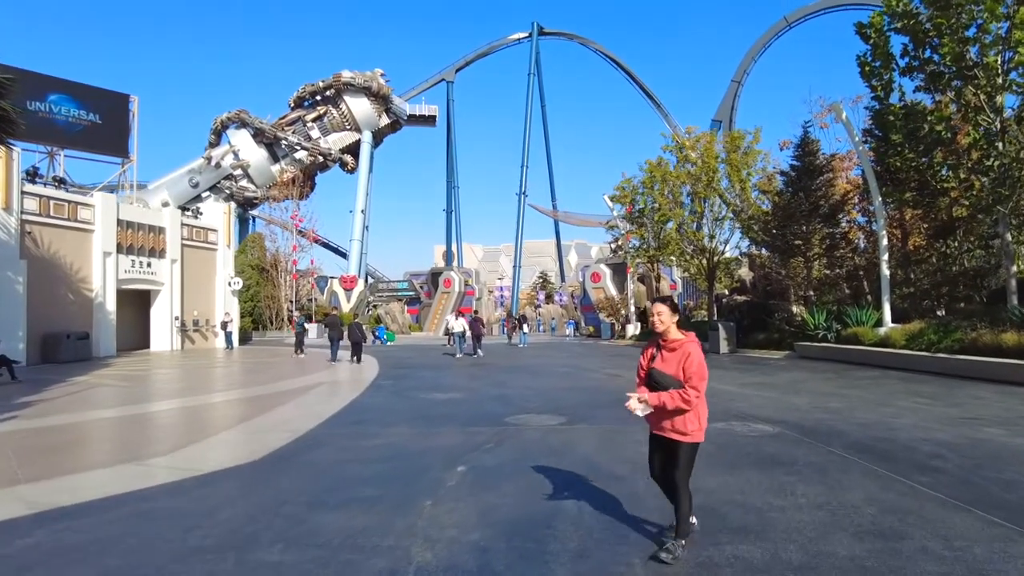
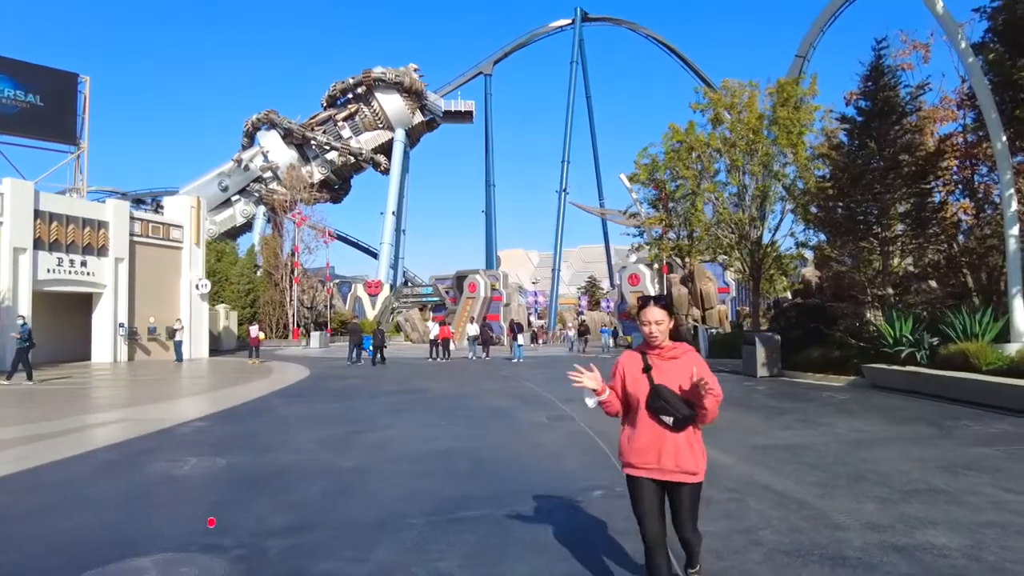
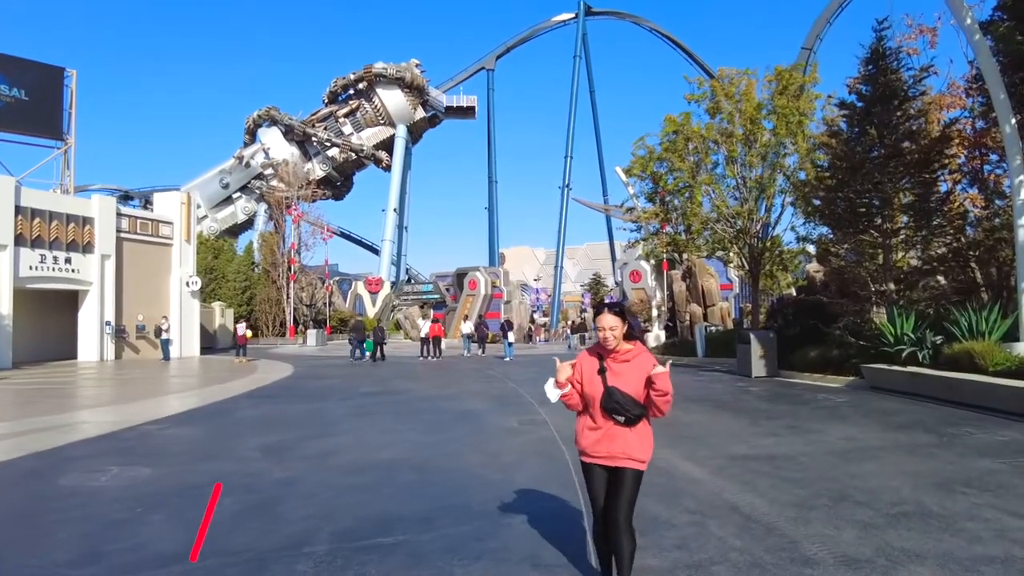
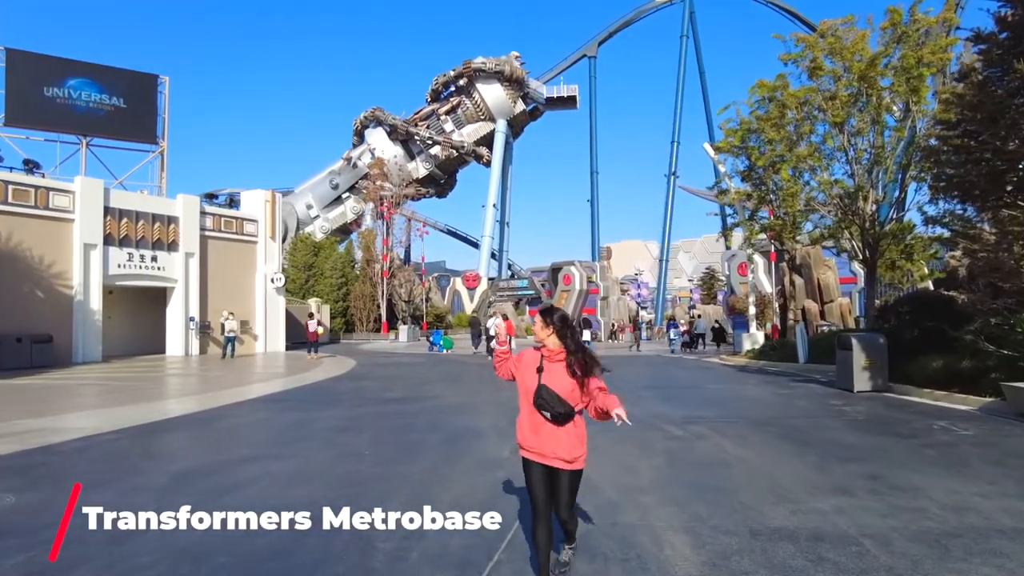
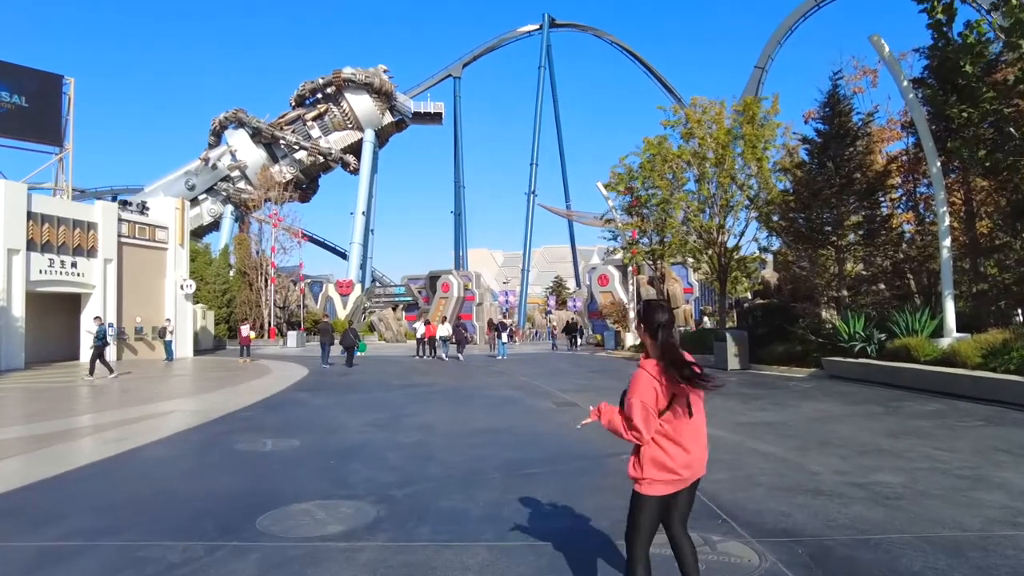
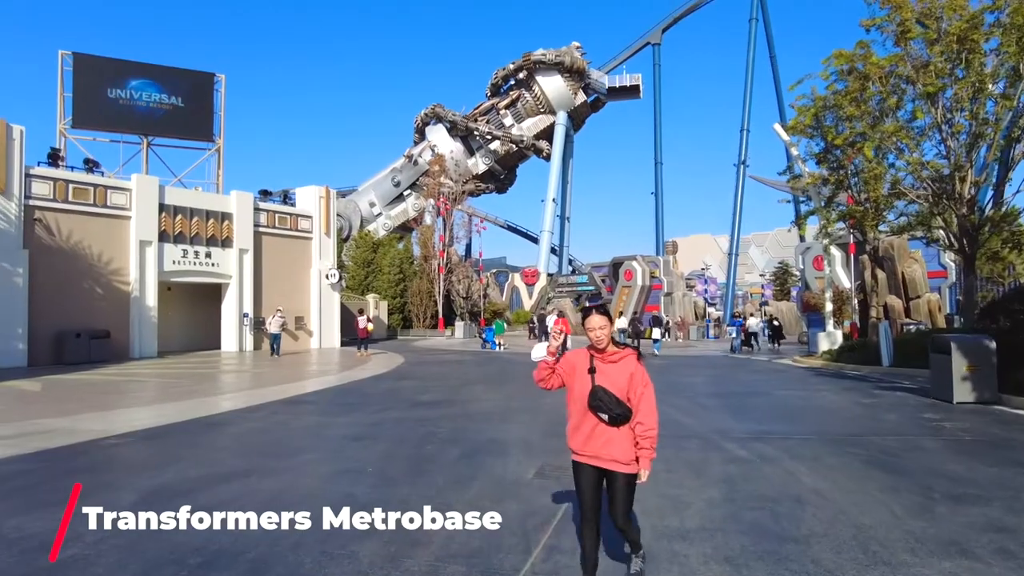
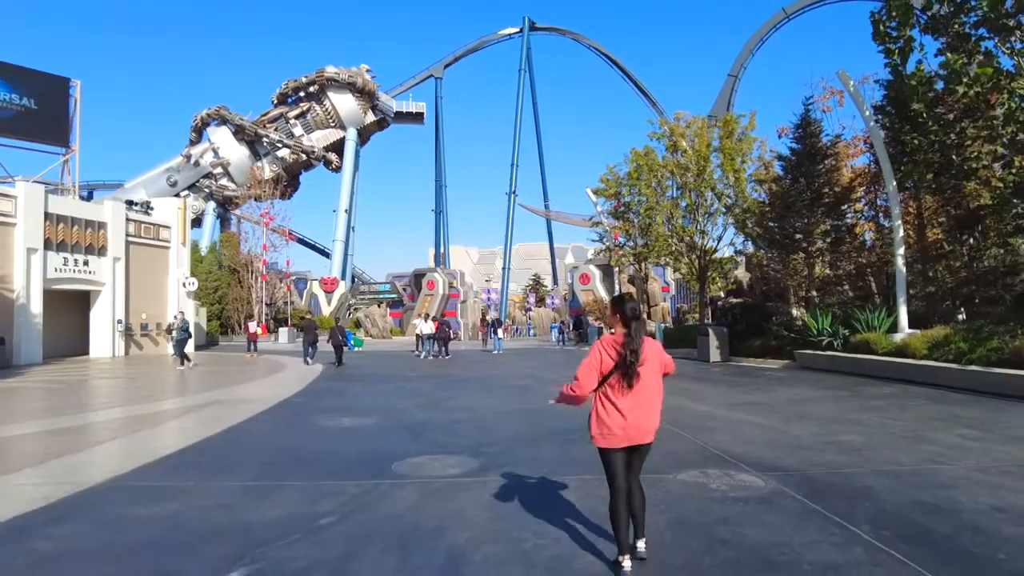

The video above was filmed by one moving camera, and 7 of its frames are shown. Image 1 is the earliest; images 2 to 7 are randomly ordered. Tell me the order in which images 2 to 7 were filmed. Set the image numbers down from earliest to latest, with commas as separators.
7, 5, 2, 3, 4, 6
